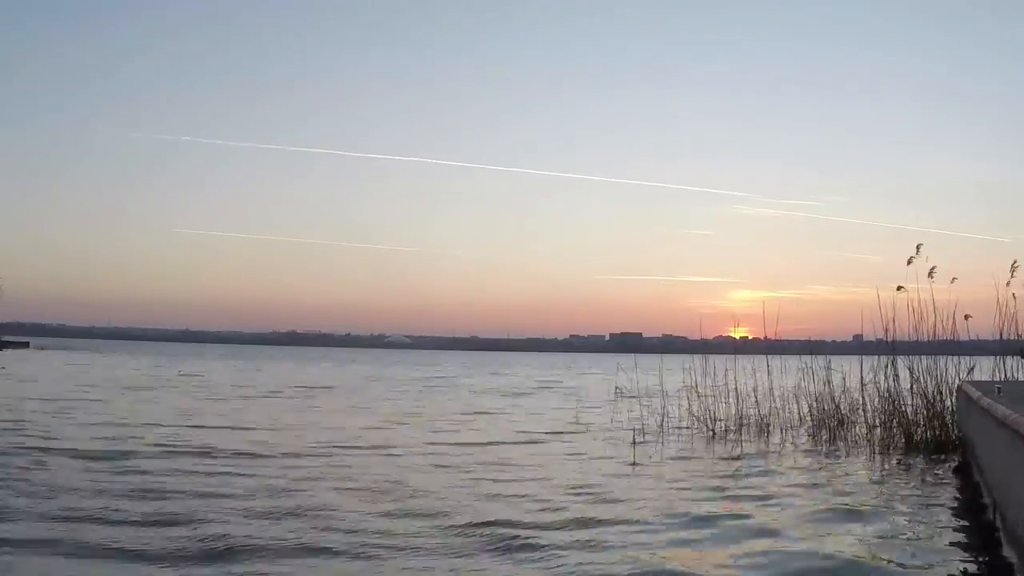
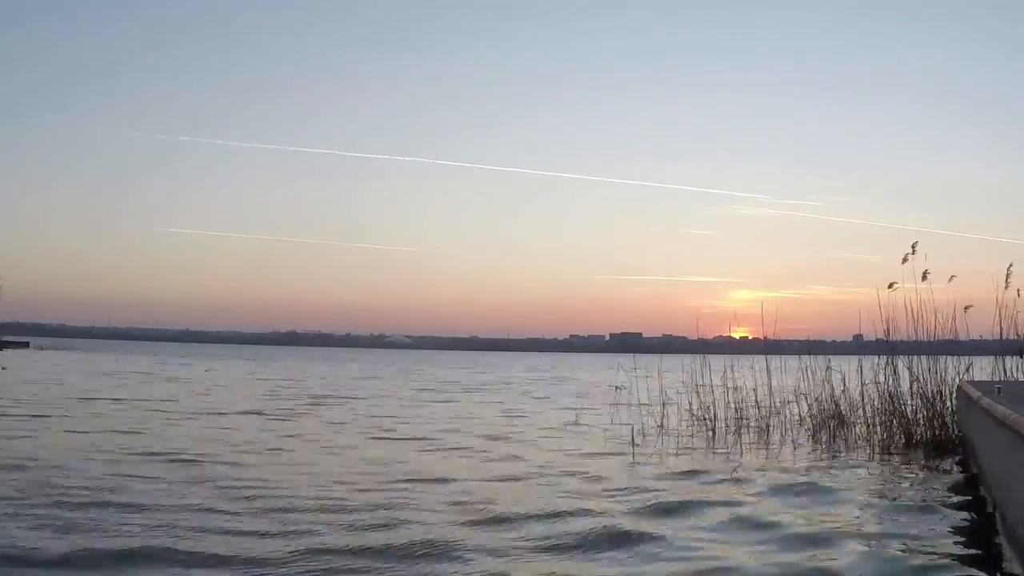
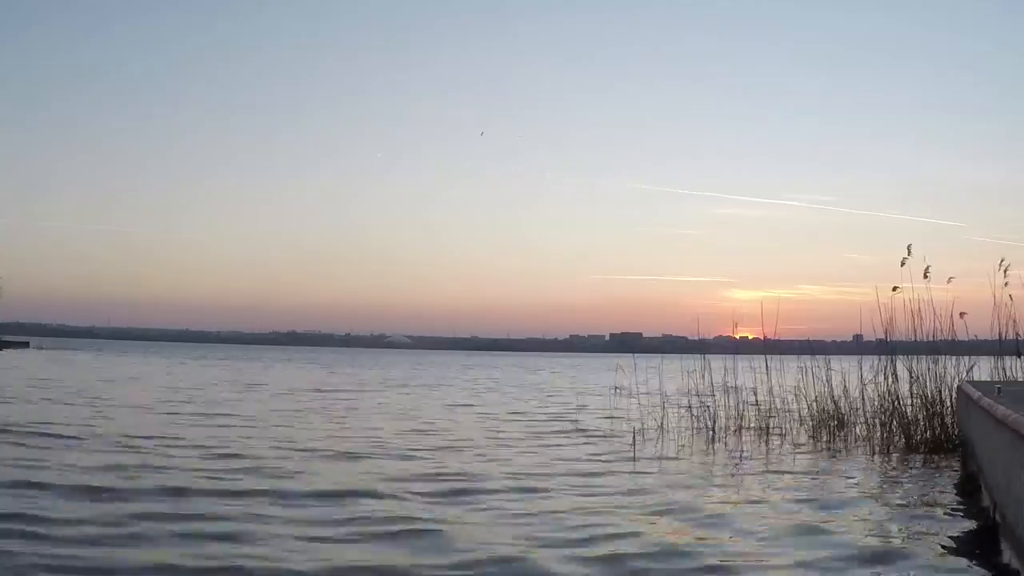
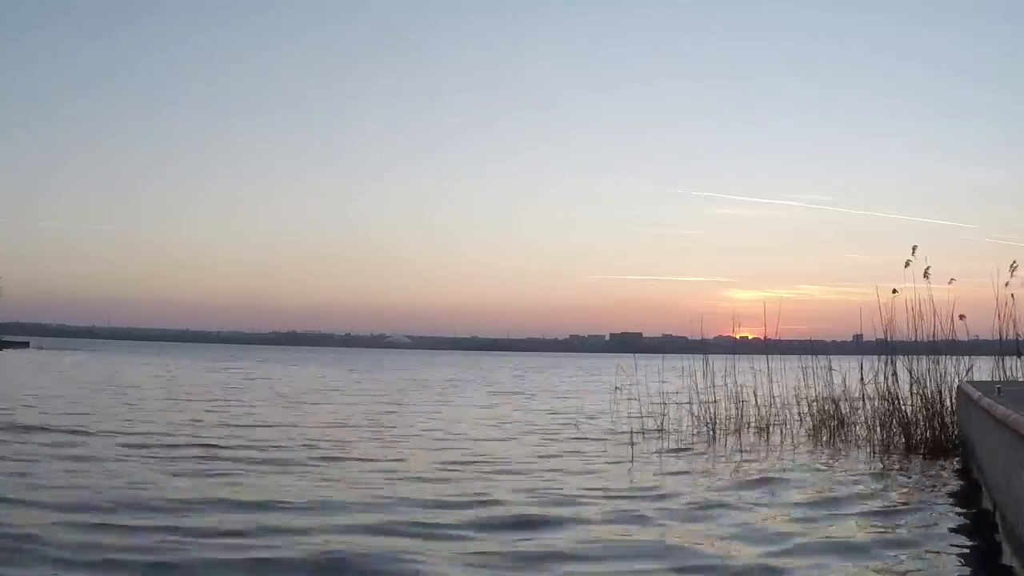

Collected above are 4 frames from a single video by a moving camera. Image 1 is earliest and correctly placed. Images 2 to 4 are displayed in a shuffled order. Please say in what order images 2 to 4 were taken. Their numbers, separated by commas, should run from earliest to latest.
2, 3, 4
